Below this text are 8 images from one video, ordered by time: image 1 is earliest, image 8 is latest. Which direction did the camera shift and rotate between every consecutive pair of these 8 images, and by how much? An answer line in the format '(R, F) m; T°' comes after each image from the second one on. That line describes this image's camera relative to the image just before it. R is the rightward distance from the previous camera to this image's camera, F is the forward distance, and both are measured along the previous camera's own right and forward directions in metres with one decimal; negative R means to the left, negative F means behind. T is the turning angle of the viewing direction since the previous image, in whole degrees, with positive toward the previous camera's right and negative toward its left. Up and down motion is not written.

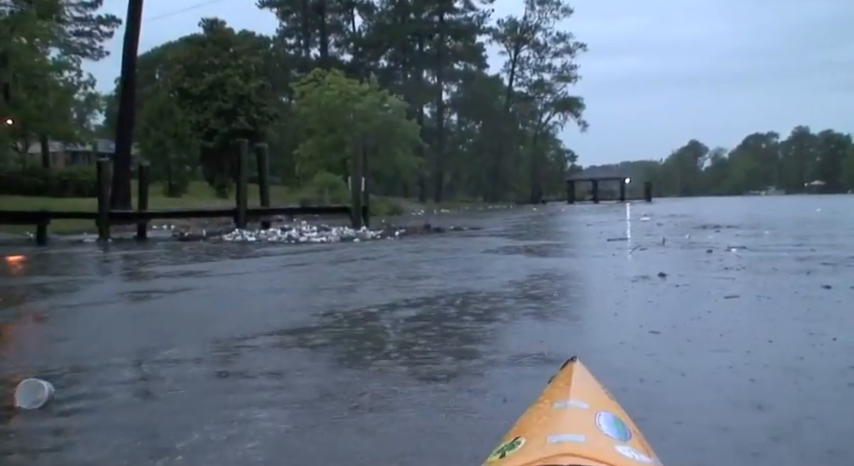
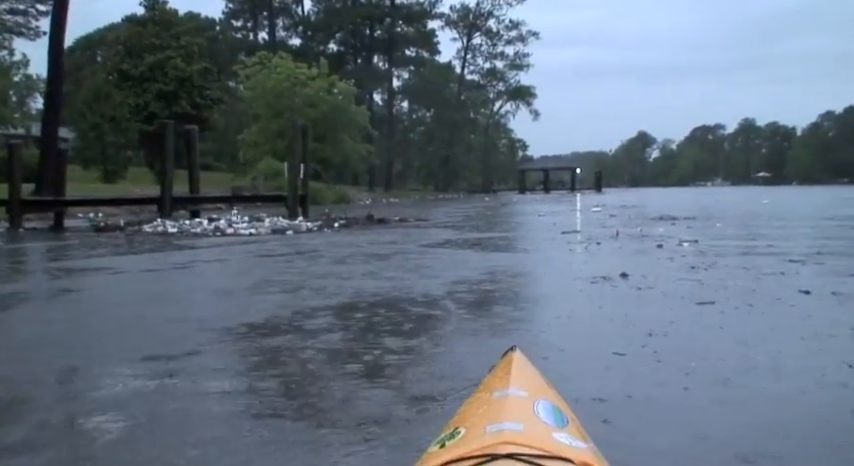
(+0.1, +1.0) m; +3°
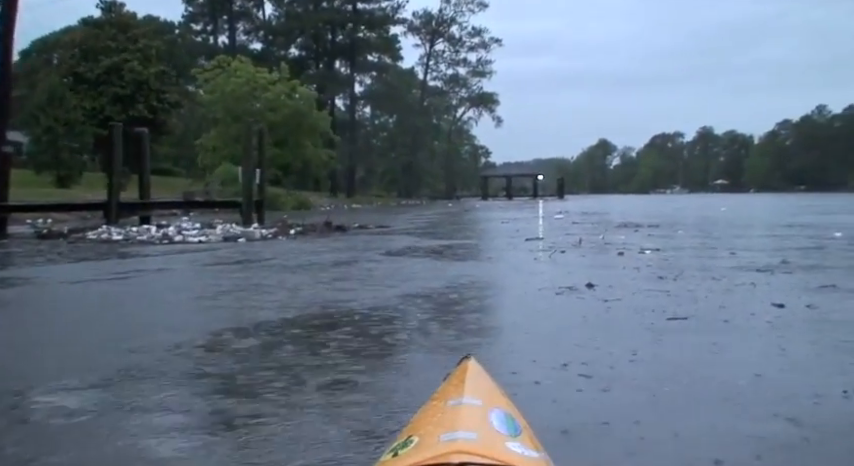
(0.0, +0.4) m; +2°
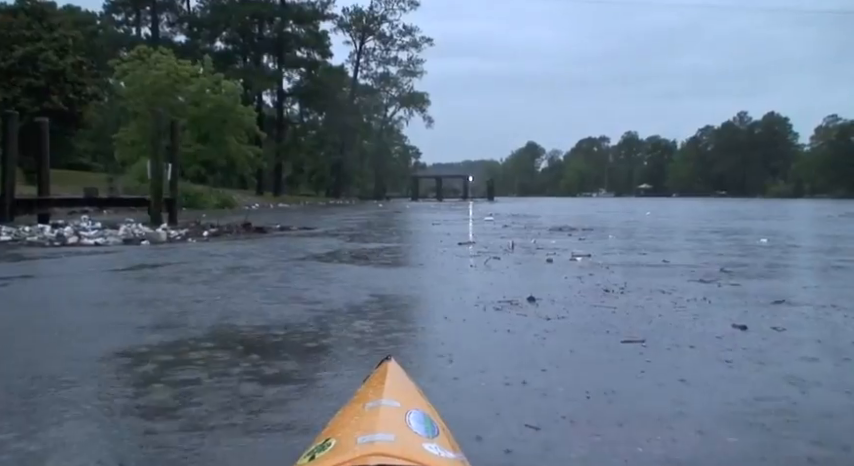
(0.0, +0.9) m; +4°
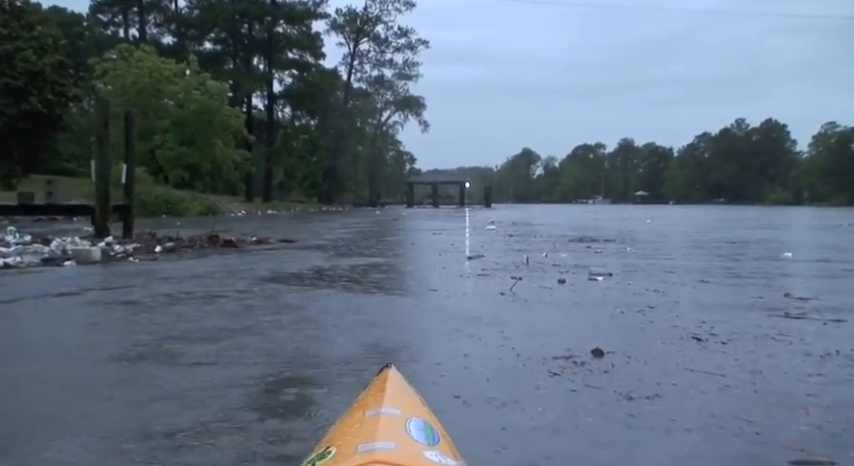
(-0.1, +1.9) m; 0°
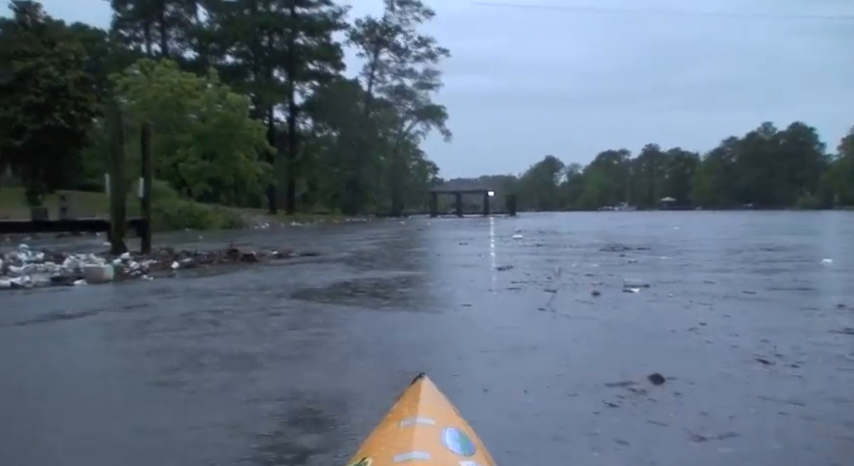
(0.0, +0.4) m; -1°
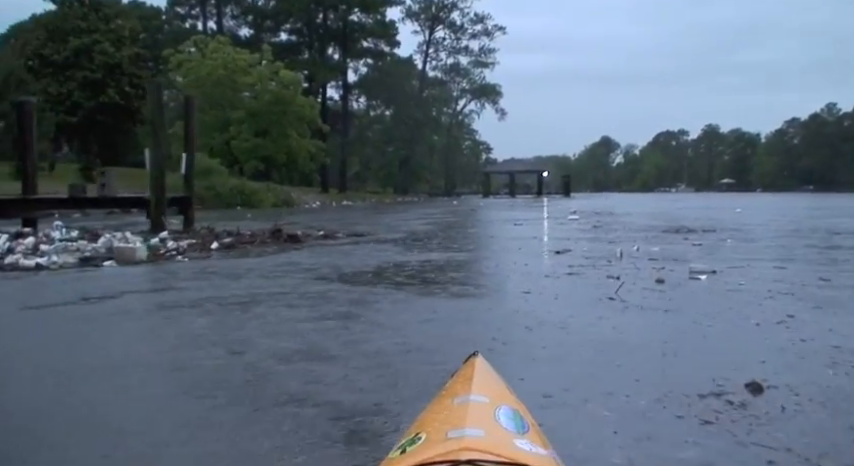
(0.0, +0.5) m; -3°
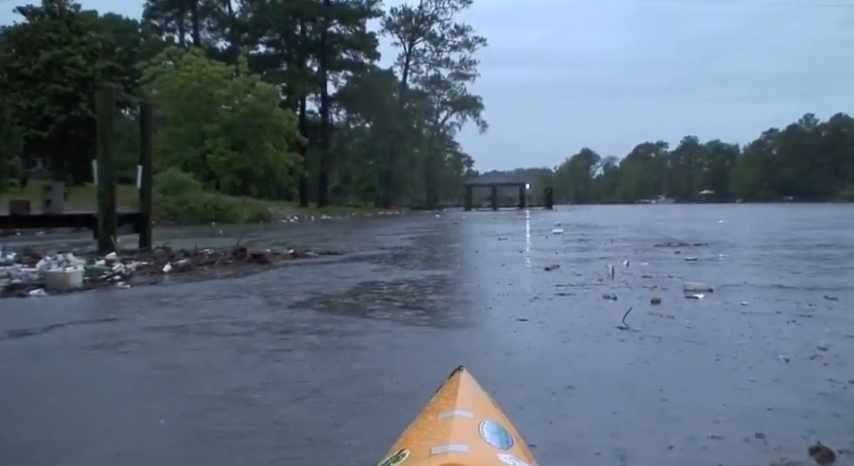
(0.0, +0.7) m; +1°
